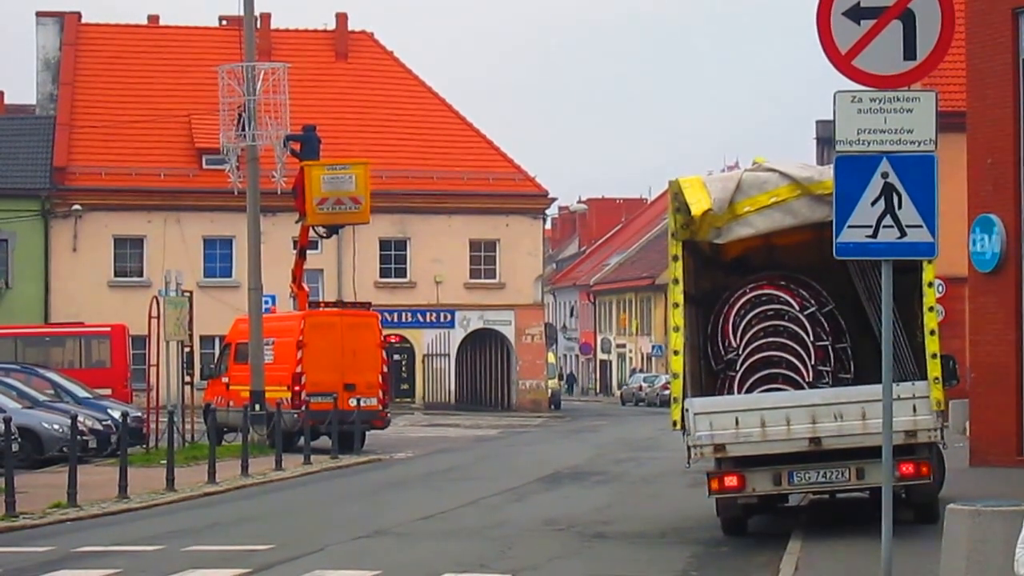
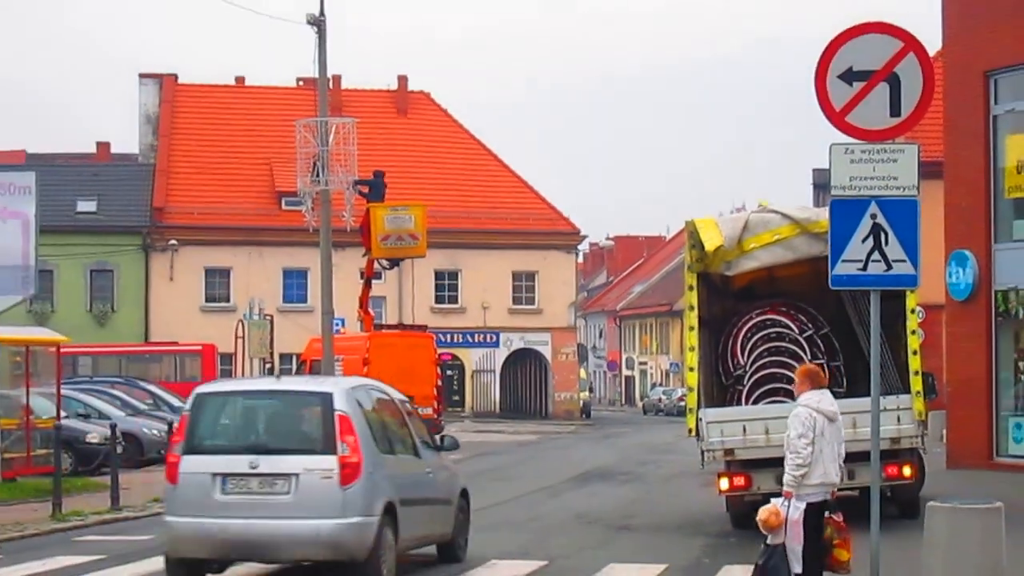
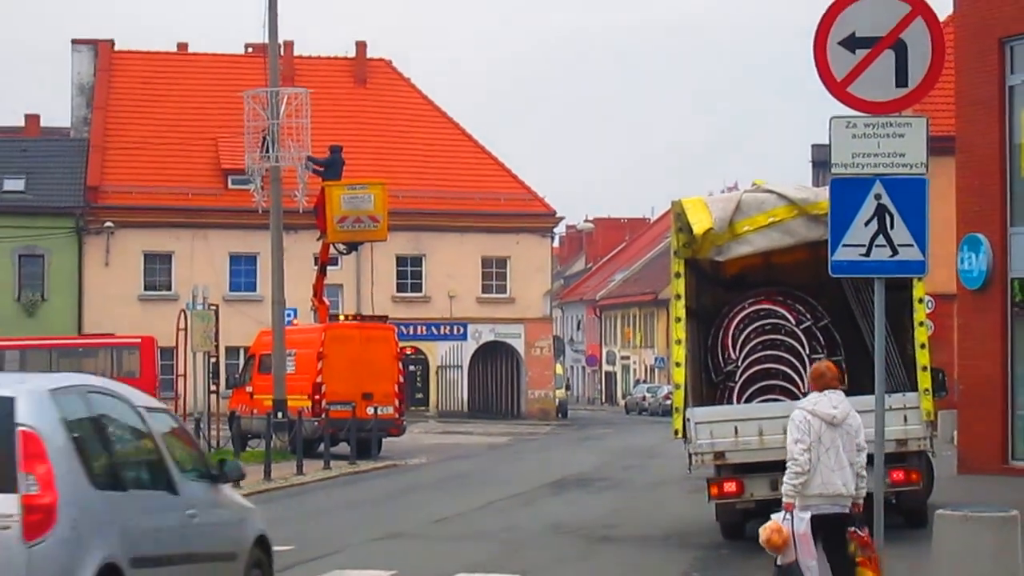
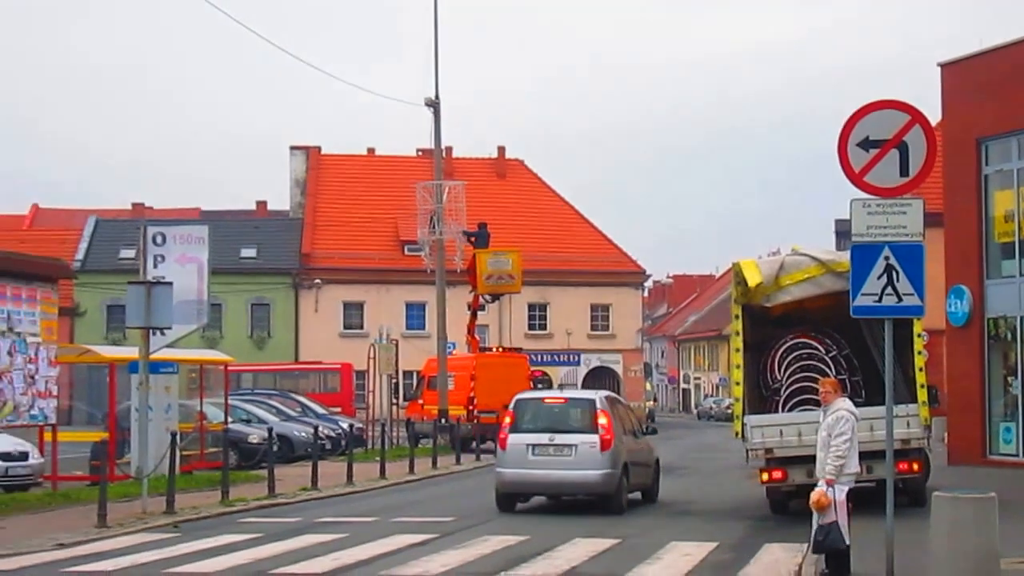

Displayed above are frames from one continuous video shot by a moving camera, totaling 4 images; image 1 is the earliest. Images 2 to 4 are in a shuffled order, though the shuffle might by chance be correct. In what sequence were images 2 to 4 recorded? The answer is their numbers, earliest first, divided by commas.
3, 2, 4
